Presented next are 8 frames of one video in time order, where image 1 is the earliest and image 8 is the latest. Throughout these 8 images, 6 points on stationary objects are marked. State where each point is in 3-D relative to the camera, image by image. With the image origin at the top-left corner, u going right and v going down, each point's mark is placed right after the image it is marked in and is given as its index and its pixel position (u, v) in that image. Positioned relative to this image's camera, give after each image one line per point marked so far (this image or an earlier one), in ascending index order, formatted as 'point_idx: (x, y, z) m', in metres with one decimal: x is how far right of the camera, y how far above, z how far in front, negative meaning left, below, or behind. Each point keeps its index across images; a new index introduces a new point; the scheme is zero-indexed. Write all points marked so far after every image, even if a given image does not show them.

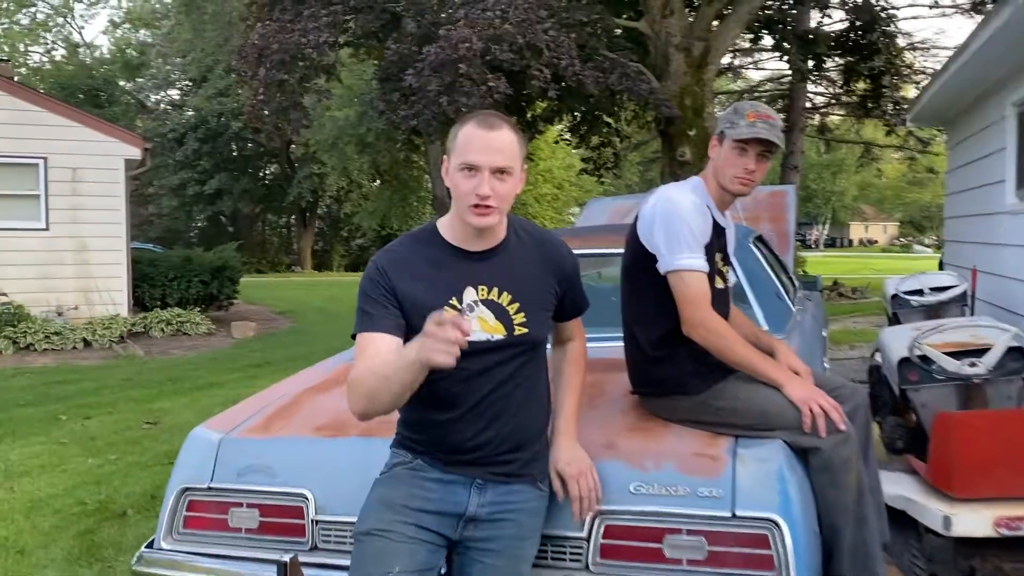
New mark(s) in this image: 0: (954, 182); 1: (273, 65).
0: (+5.0, +1.2, +10.1) m
1: (-3.1, +2.9, +11.4) m
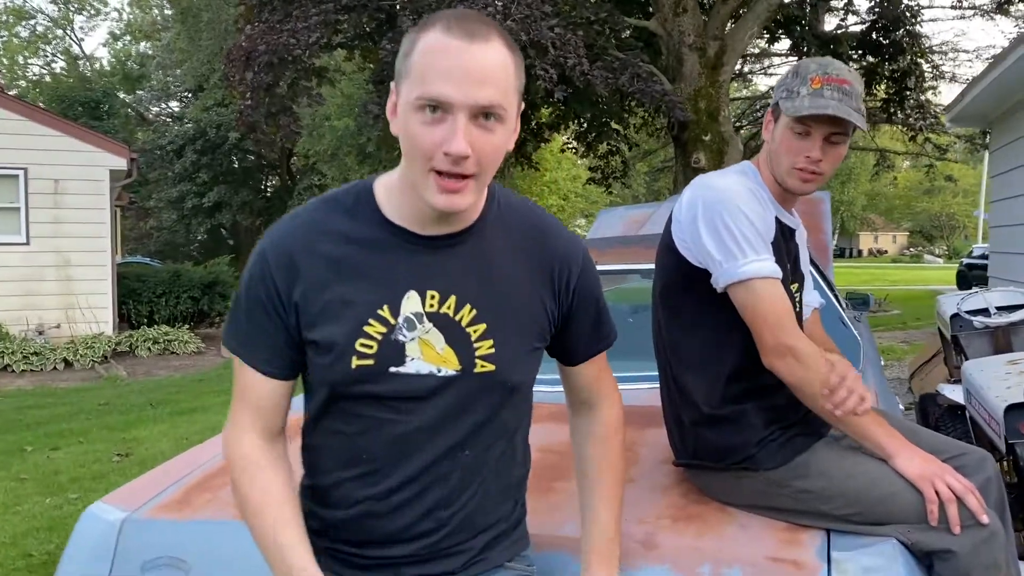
0: (+5.1, +1.1, +9.4) m
1: (-3.0, +2.7, +10.7) m
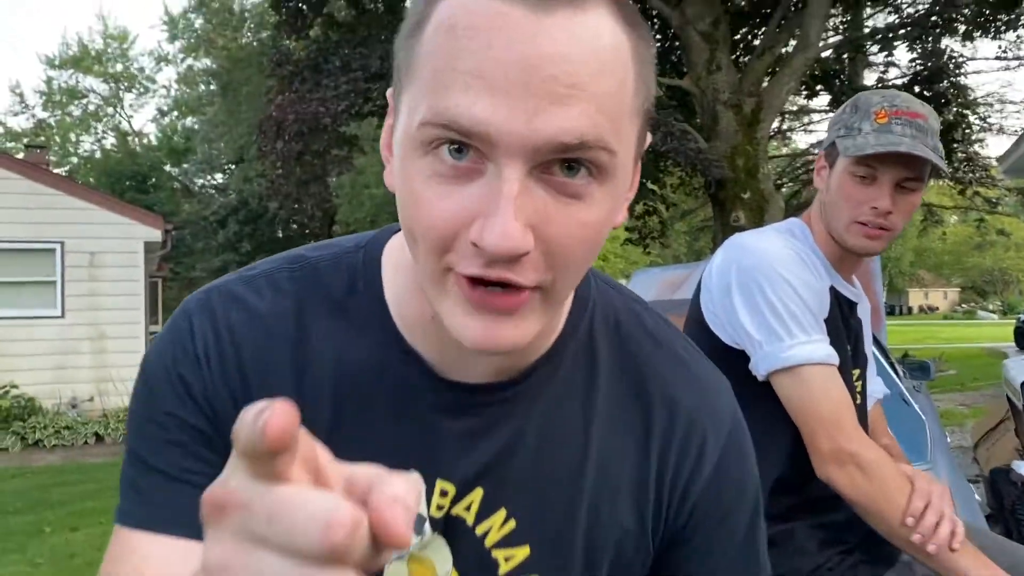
0: (+5.4, +0.5, +8.8) m
1: (-2.7, +1.8, +10.7) m
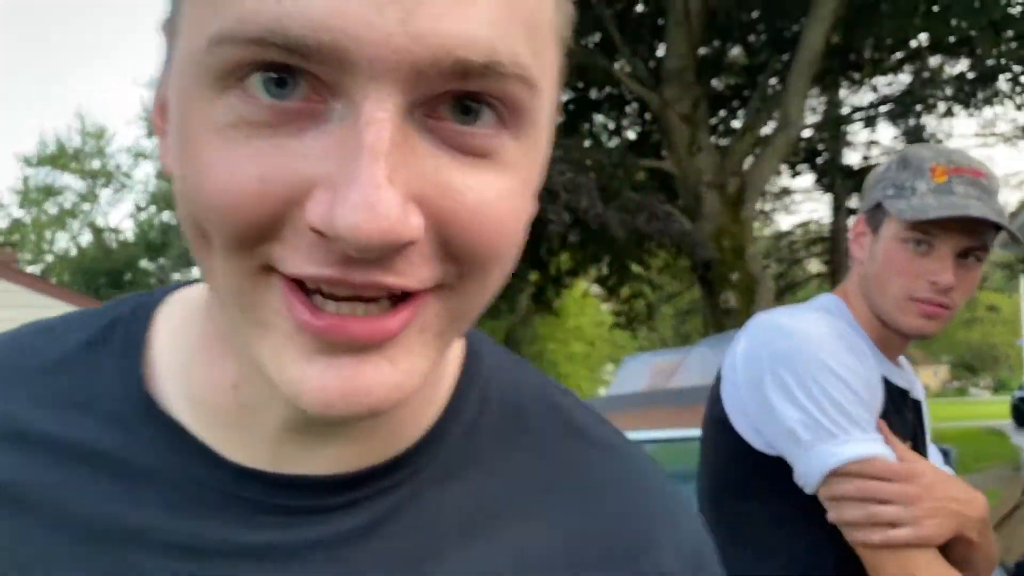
0: (+5.2, -0.3, +8.6) m
1: (-2.9, +0.7, +10.3) m
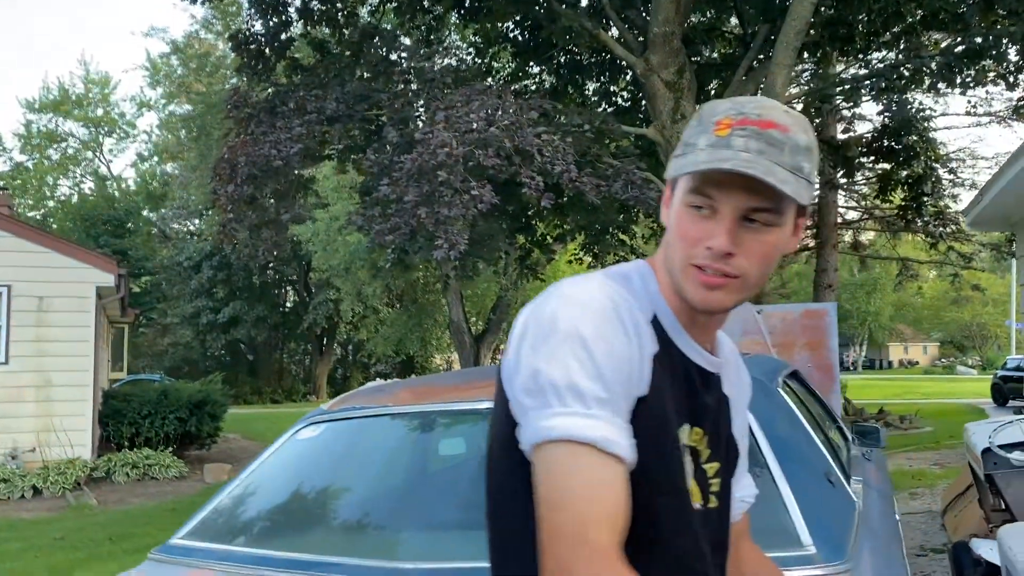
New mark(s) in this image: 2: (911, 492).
0: (+4.9, -0.1, +8.6) m
1: (-3.1, +1.3, +10.4) m
2: (+4.1, -2.1, +9.1) m
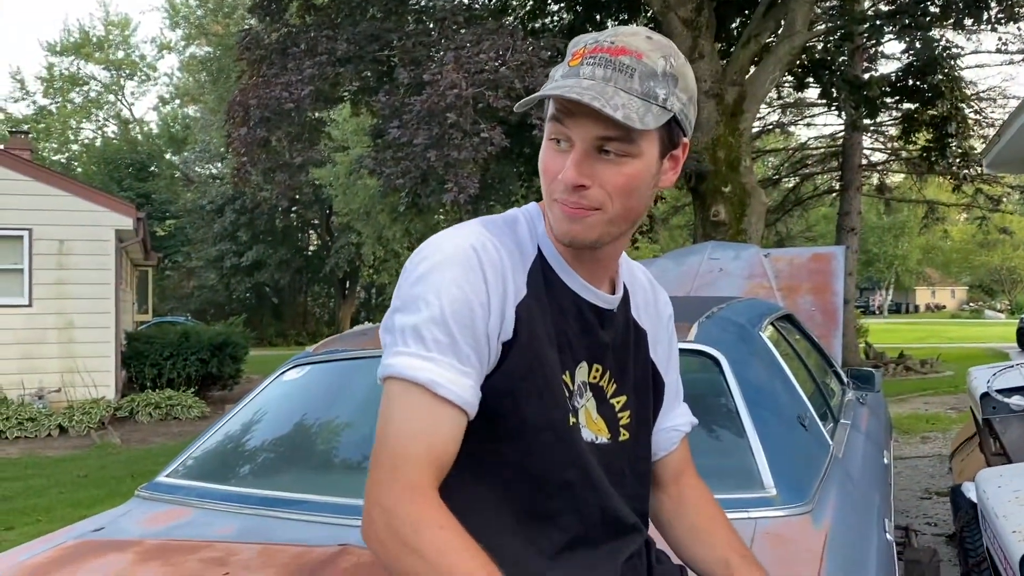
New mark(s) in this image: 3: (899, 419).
0: (+5.0, +0.5, +8.4) m
1: (-3.0, +1.9, +10.3) m
2: (+4.2, -1.5, +9.0) m
3: (+4.4, -1.5, +10.2) m
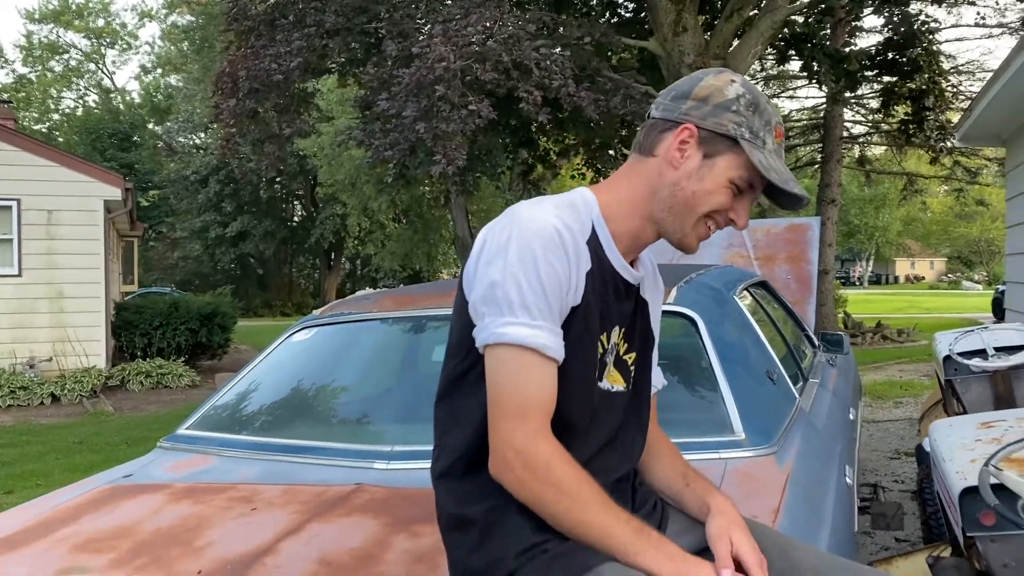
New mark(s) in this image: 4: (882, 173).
0: (+4.9, +0.7, +8.7) m
1: (-3.1, +2.3, +10.4) m
2: (+4.0, -1.2, +9.4) m
3: (+4.3, -1.2, +10.5) m
4: (+6.9, +2.1, +16.6) m
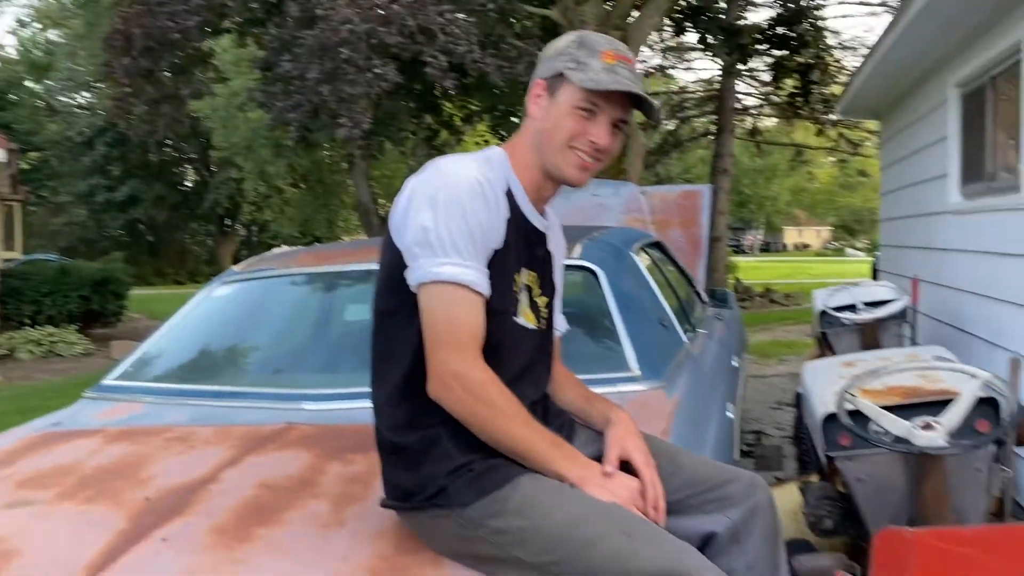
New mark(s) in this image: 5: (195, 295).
0: (+3.9, +1.1, +9.3) m
1: (-4.2, +2.7, +10.1) m
2: (+3.0, -0.8, +10.0) m
3: (+3.1, -0.7, +11.2) m
4: (+5.0, +2.8, +17.3) m
5: (-1.1, 0.0, +3.2) m
